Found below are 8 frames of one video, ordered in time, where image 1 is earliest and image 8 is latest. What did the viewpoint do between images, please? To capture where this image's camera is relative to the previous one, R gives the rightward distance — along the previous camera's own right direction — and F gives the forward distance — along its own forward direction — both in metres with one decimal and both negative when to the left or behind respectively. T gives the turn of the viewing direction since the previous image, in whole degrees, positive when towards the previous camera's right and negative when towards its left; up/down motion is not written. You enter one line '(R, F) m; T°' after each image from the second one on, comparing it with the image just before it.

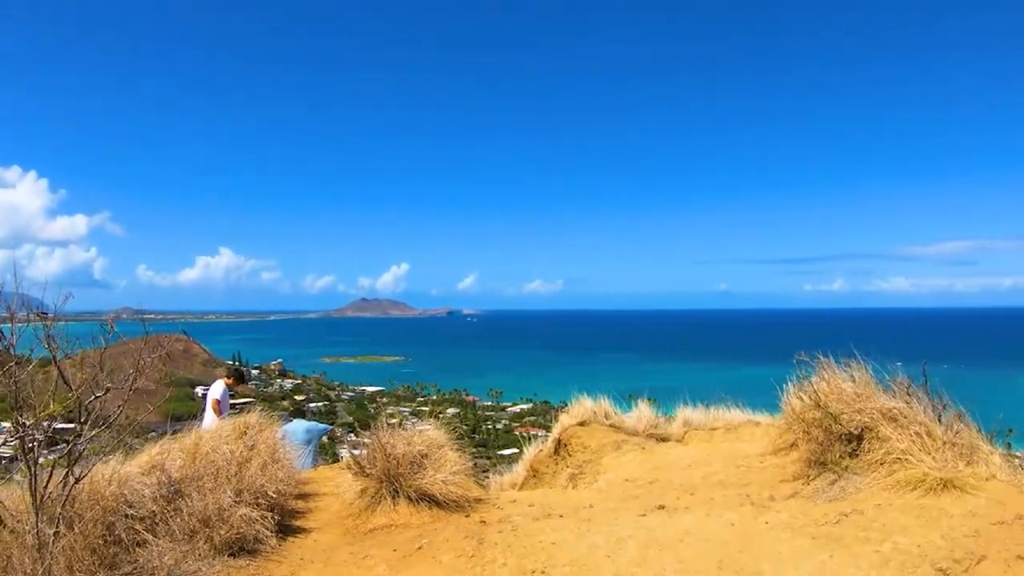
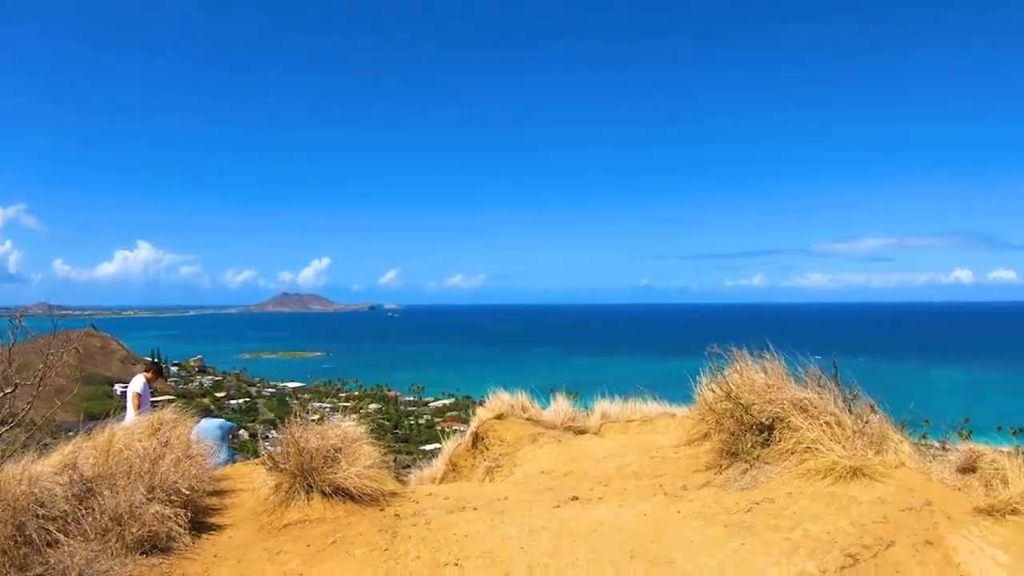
(+0.1, +0.3) m; +6°
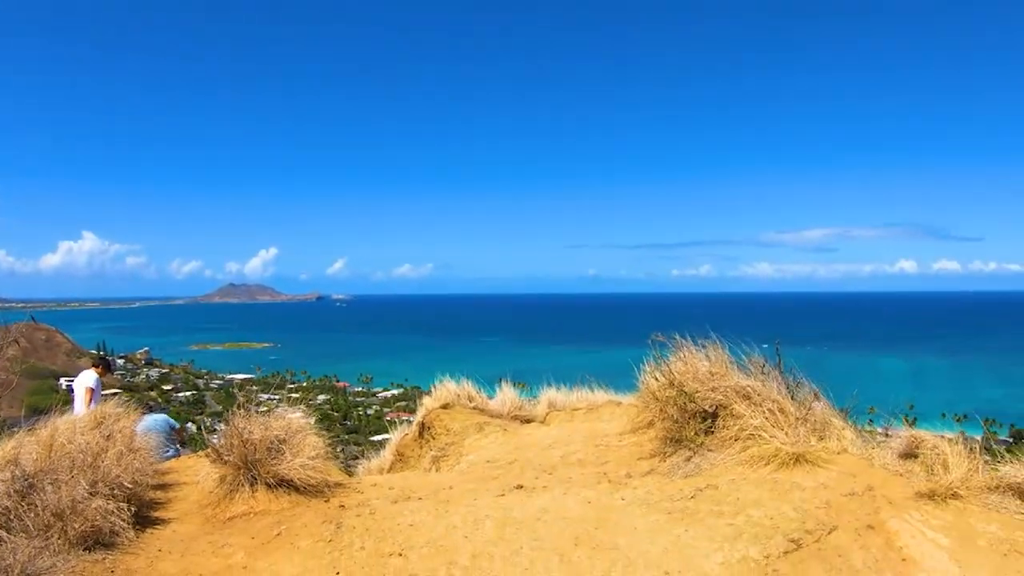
(+0.1, +0.2) m; +4°
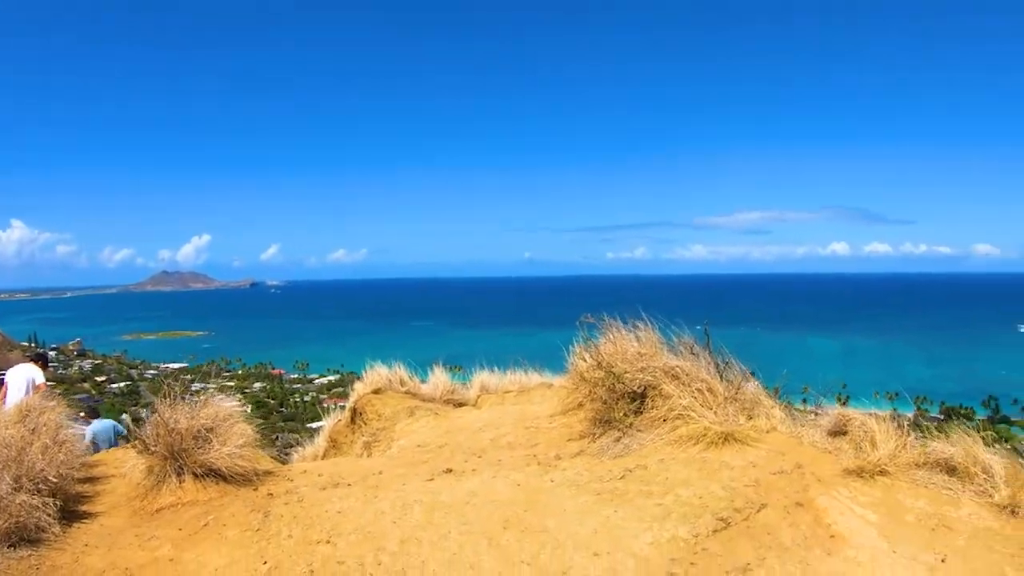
(+0.1, +0.2) m; +5°
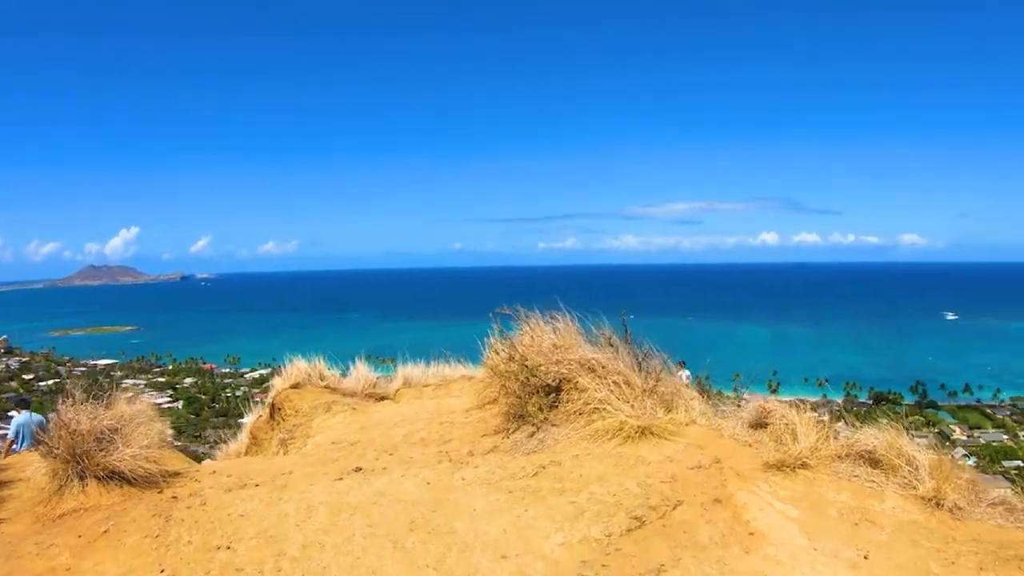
(+0.2, +0.4) m; +6°
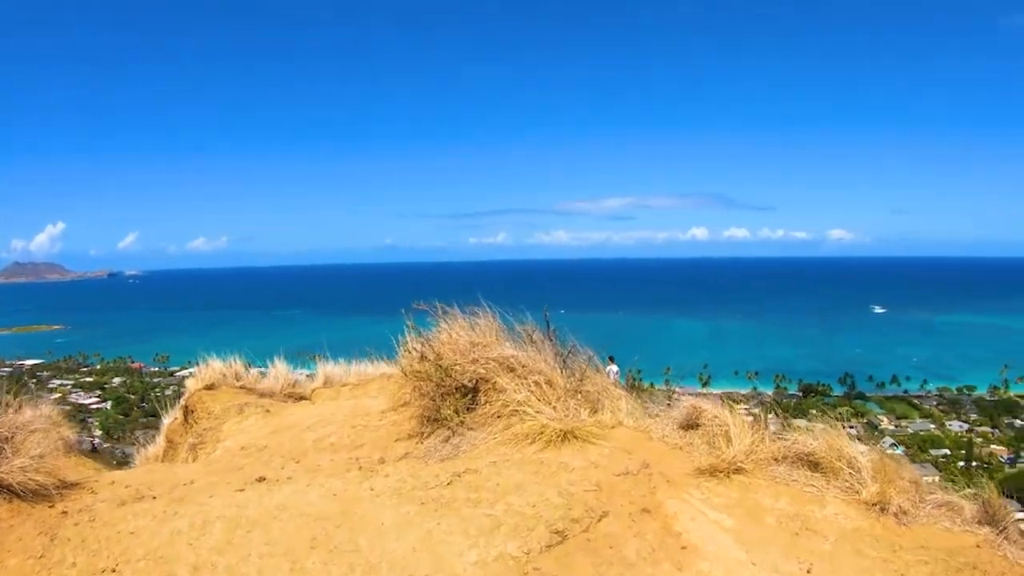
(+0.2, +0.4) m; +5°
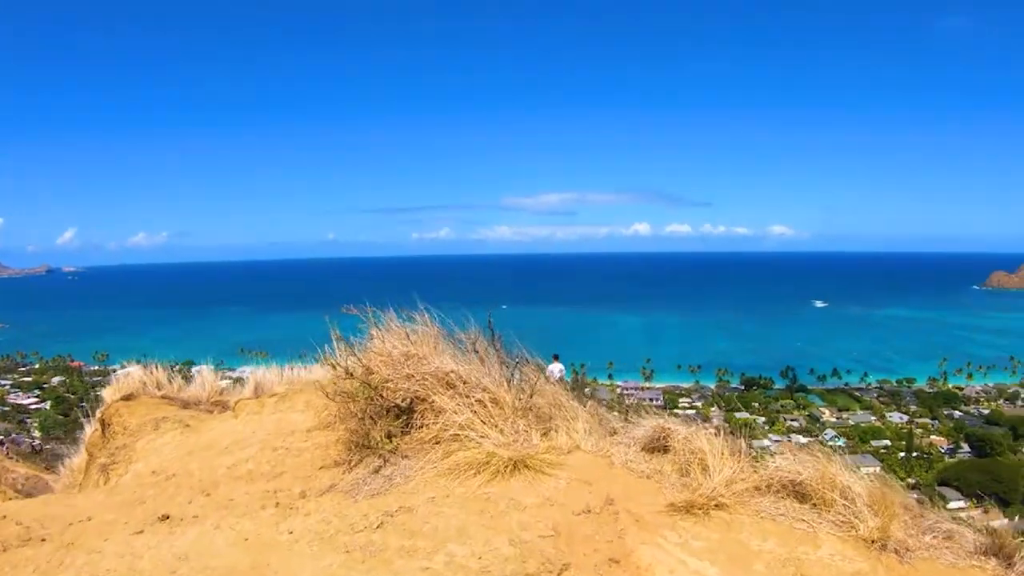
(0.0, +0.5) m; +4°
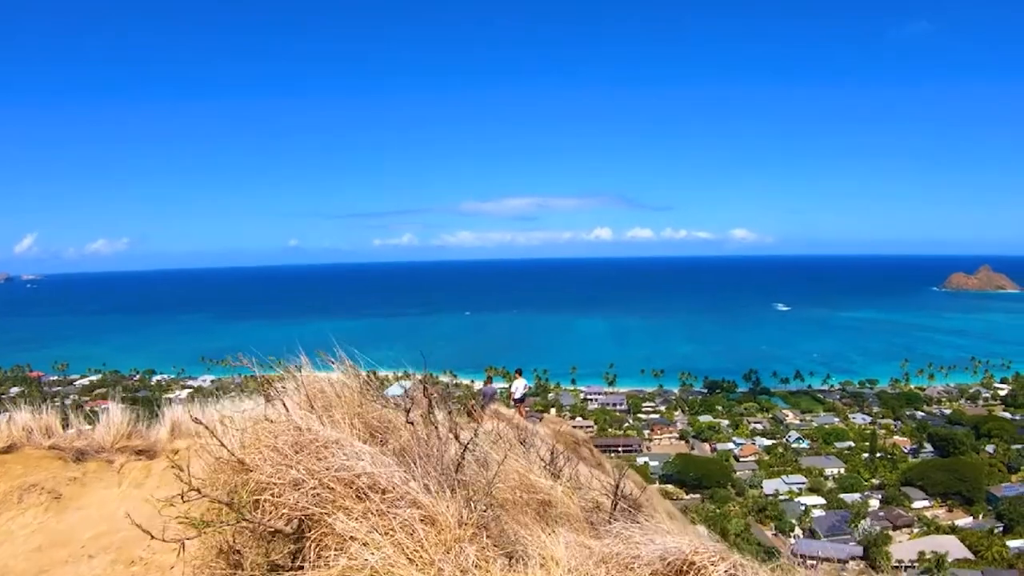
(0.0, +0.9) m; +3°
